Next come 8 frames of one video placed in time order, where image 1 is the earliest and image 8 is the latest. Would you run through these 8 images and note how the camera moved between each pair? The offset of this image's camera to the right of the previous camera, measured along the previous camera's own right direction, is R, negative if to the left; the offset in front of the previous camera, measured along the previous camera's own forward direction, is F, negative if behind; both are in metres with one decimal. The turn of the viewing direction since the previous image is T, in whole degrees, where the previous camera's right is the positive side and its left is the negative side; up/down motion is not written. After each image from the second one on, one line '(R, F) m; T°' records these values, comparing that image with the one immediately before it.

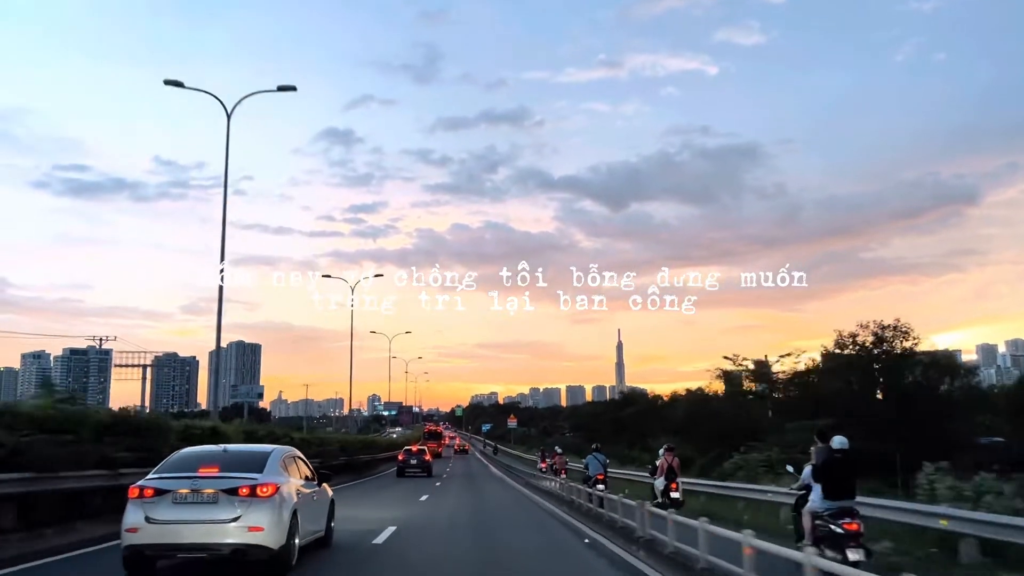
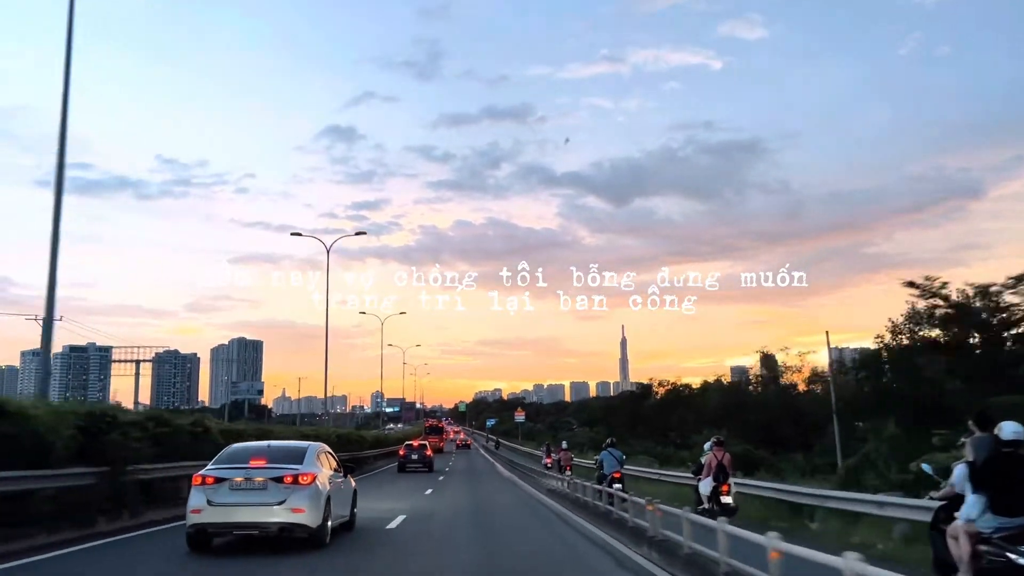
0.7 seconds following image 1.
(0.0, +0.5) m; 0°
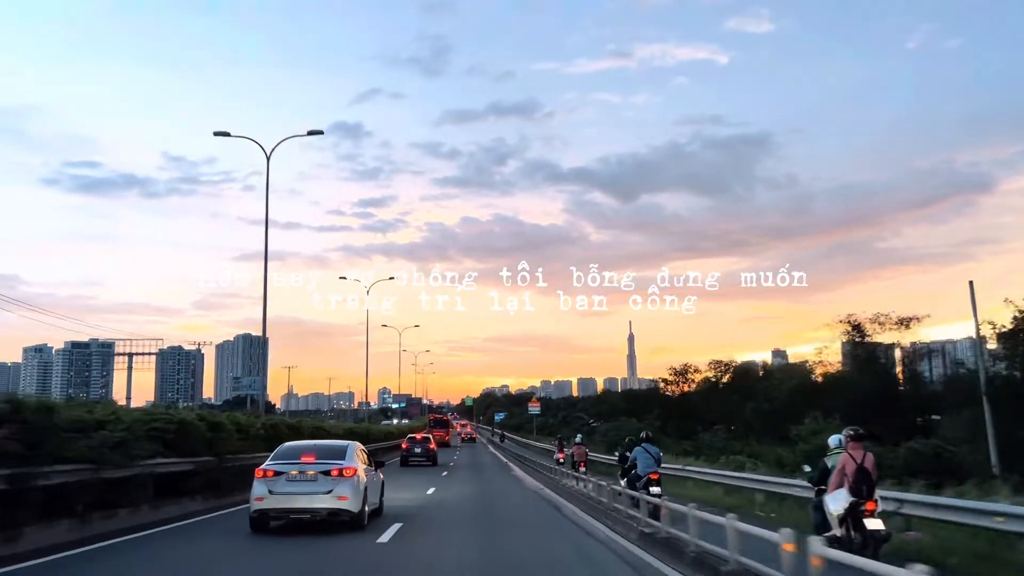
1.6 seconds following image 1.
(0.0, +0.7) m; 0°
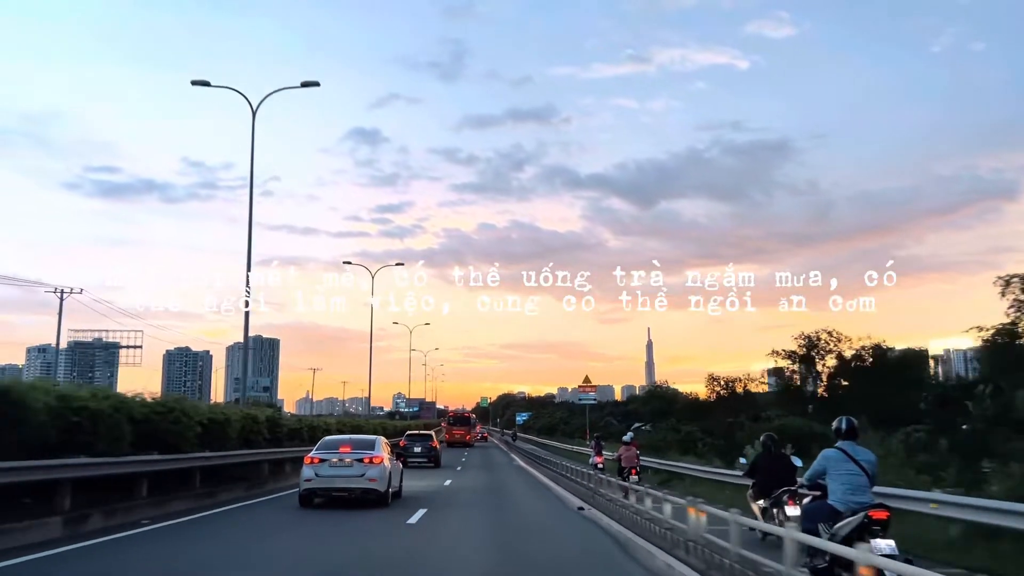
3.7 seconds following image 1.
(-0.1, +1.8) m; -1°
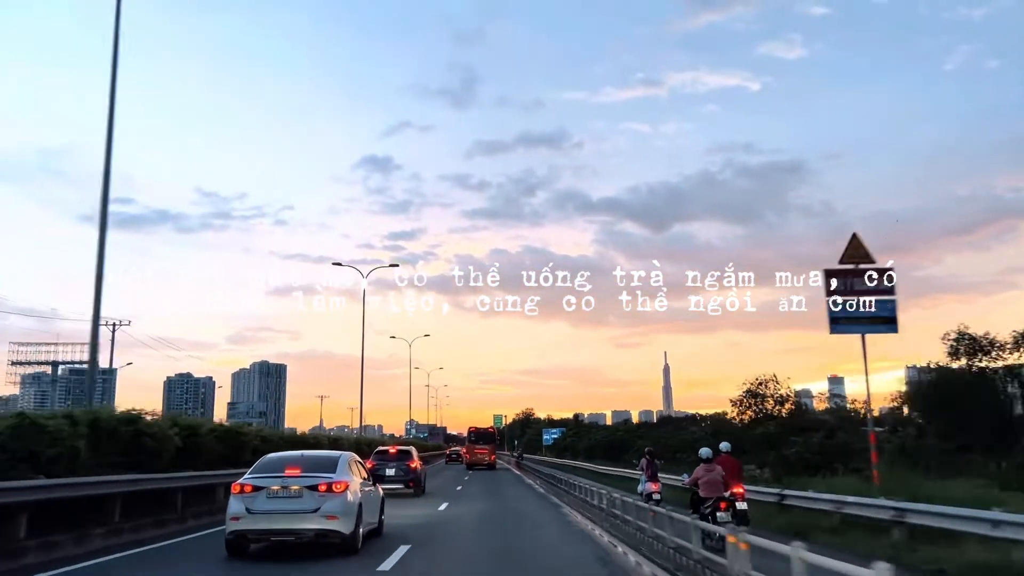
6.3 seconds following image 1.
(-0.1, +2.0) m; -1°
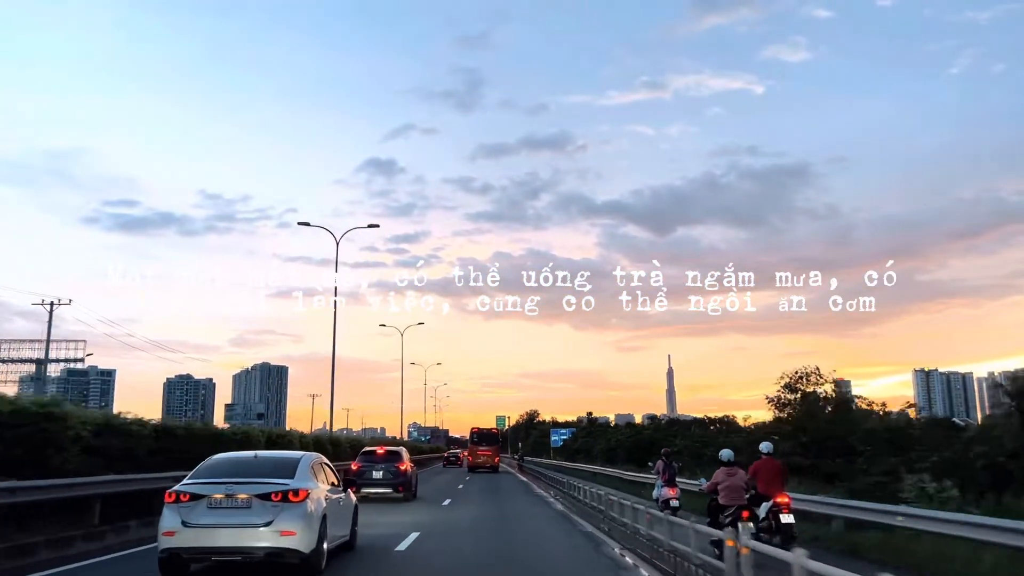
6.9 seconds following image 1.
(0.0, +0.5) m; 0°
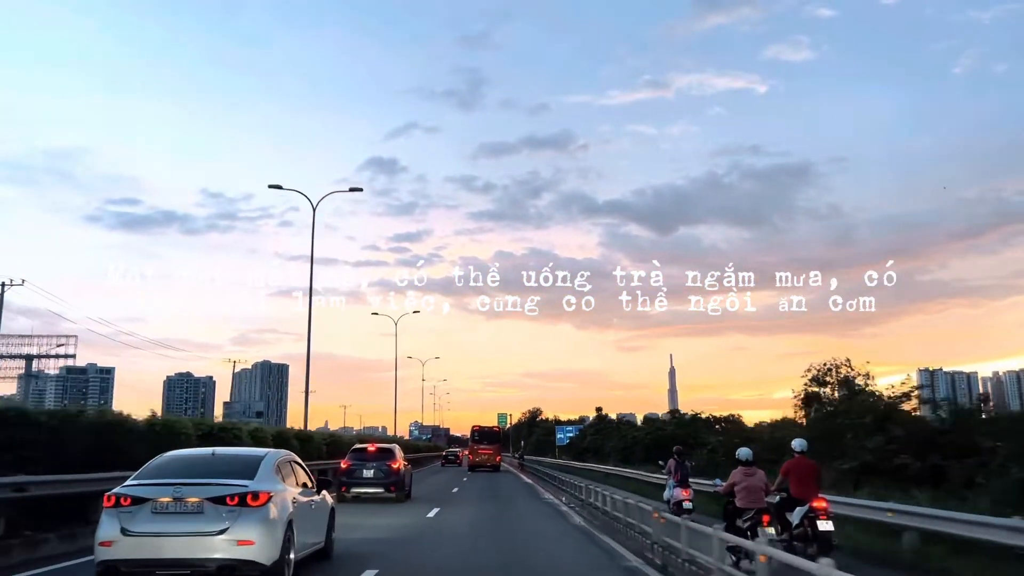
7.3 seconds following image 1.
(0.0, +0.3) m; 0°
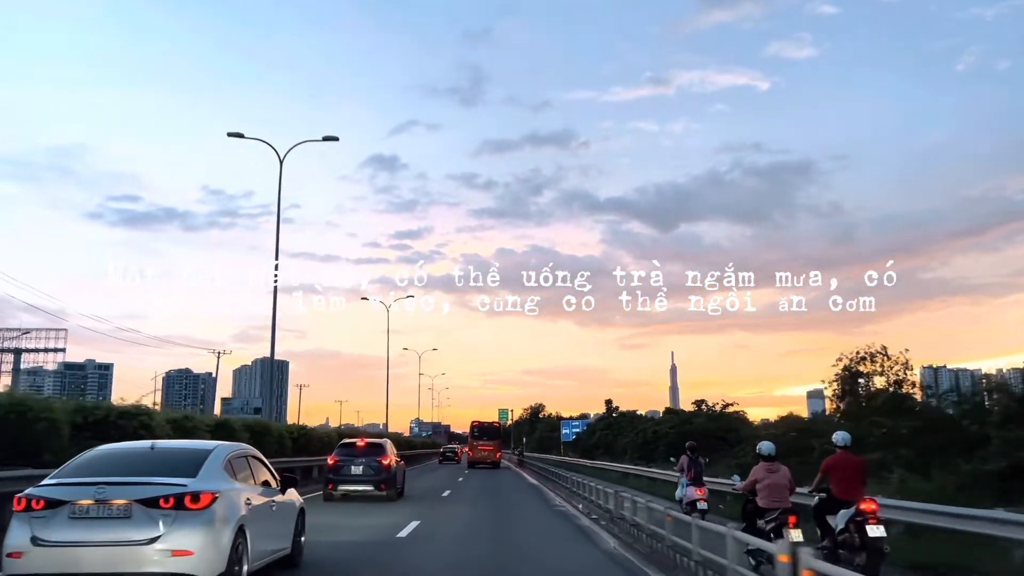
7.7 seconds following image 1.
(0.0, +0.3) m; 0°
